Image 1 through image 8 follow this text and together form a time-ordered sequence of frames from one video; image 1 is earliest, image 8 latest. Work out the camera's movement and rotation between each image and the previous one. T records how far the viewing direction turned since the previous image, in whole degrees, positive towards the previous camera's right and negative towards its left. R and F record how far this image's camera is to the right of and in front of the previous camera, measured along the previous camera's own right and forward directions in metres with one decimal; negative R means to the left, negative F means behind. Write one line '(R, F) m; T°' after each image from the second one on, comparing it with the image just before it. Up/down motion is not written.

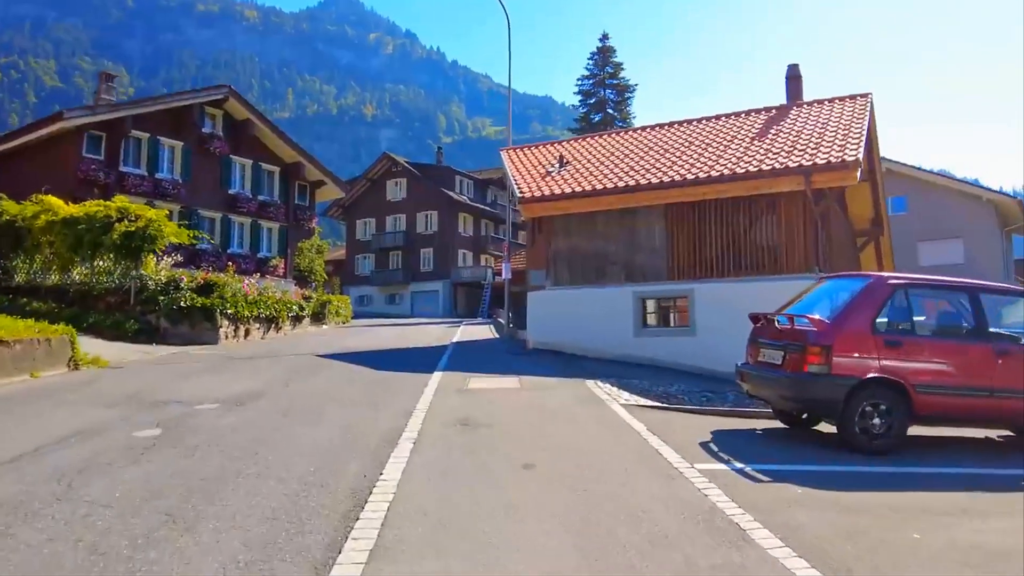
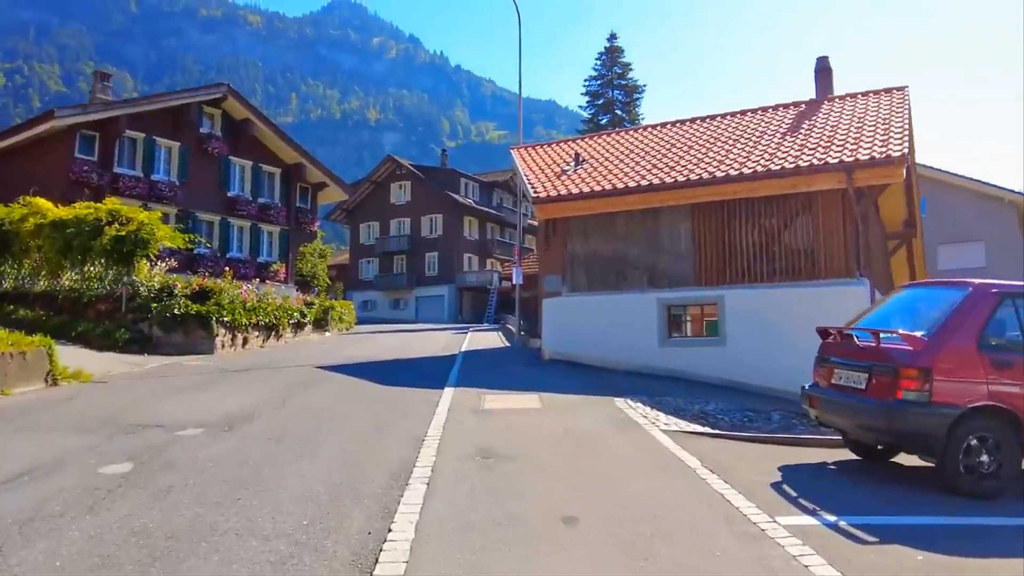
(-0.2, +1.2) m; 0°
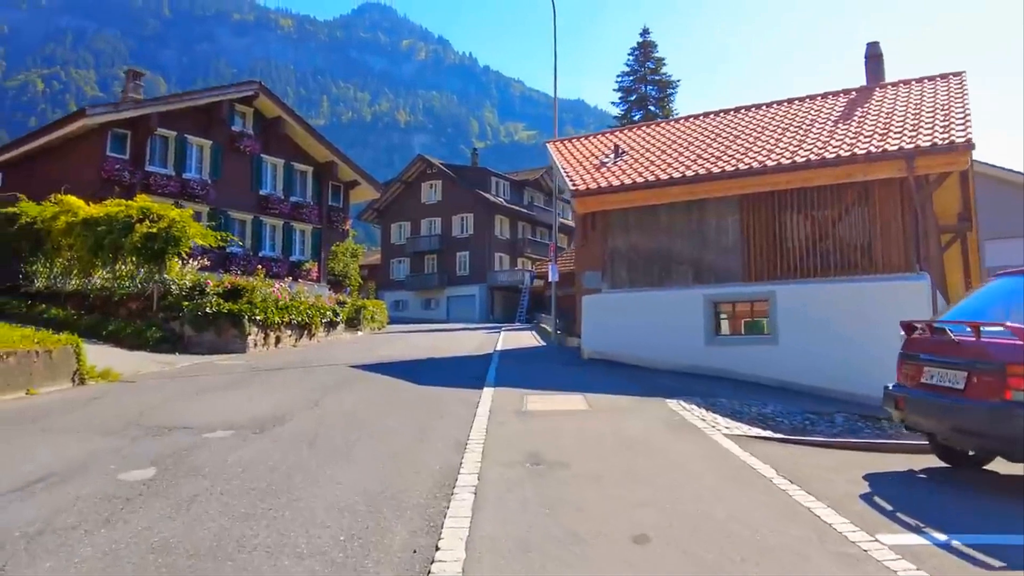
(-0.2, +0.6) m; -2°
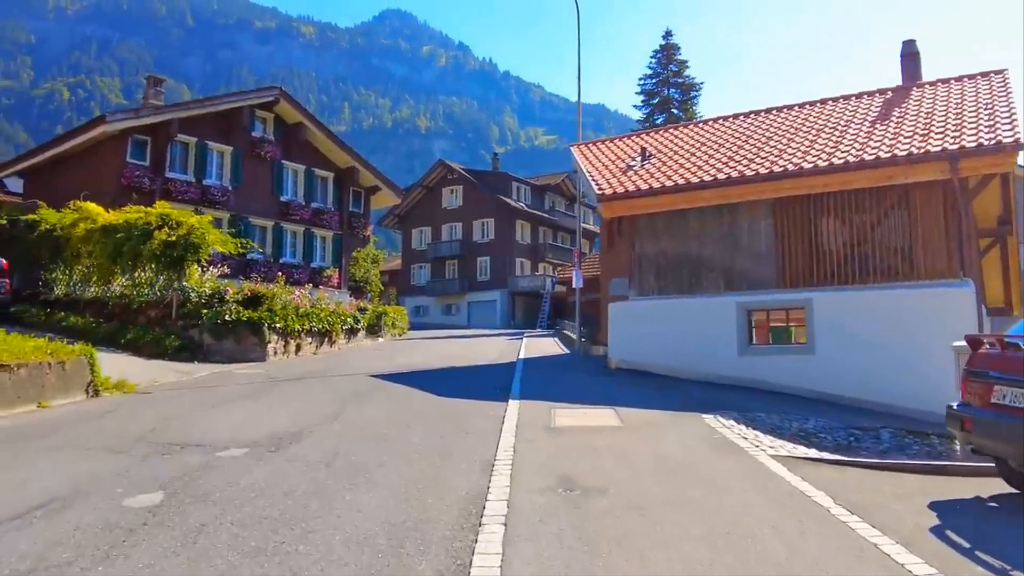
(-0.1, +0.4) m; -1°
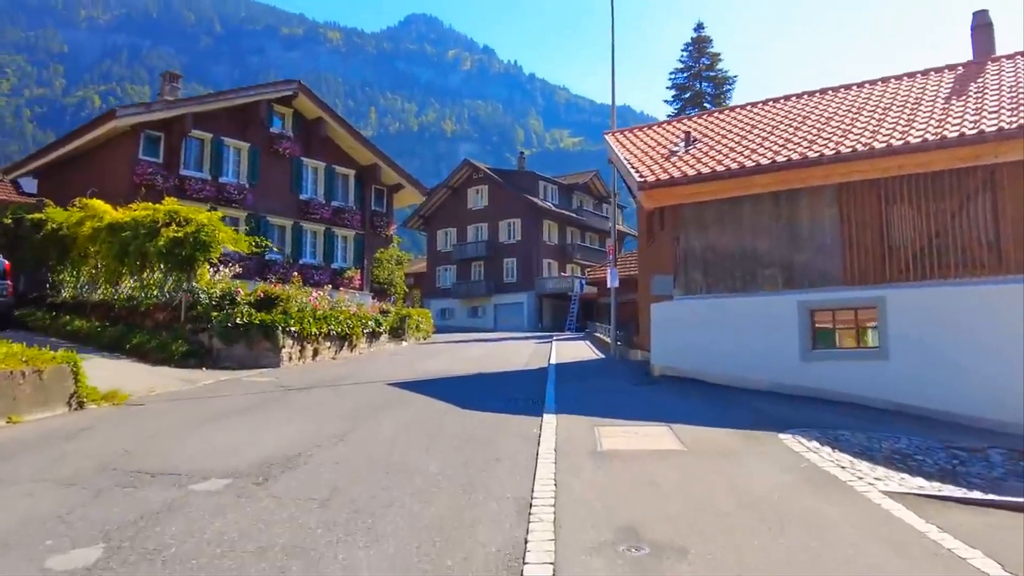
(-0.1, +1.4) m; -2°
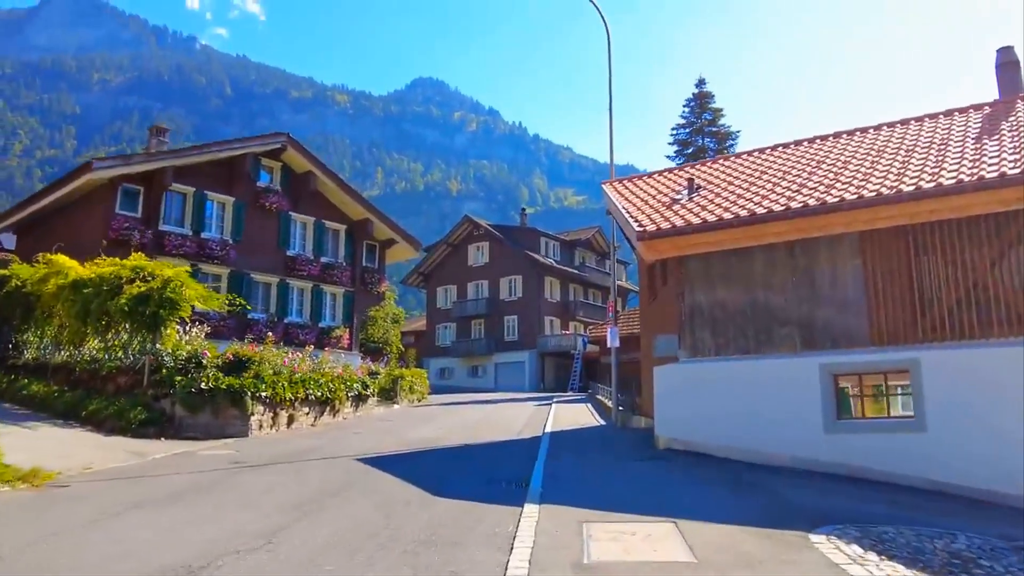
(+0.3, +1.4) m; 0°
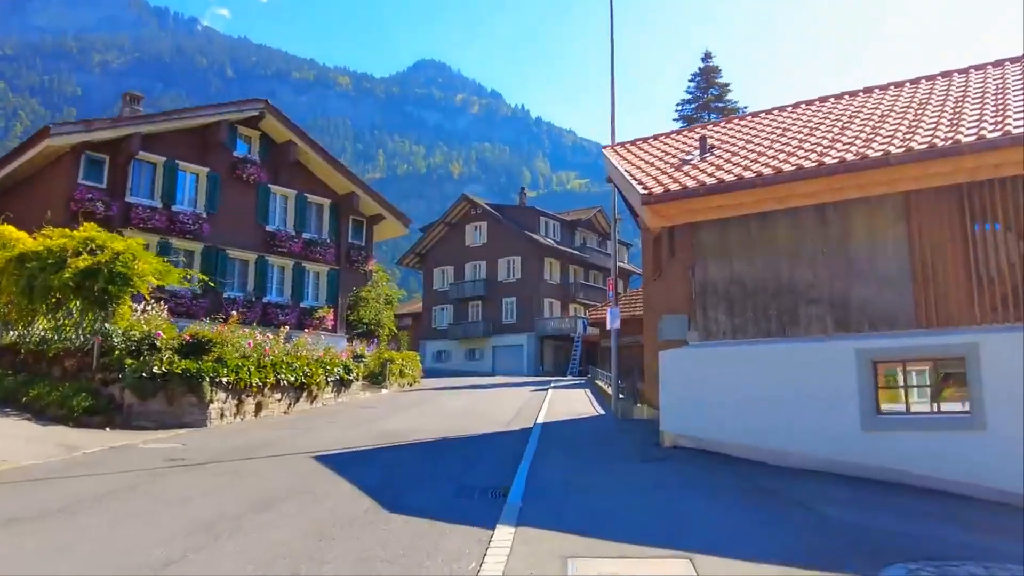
(+0.2, +1.7) m; 0°
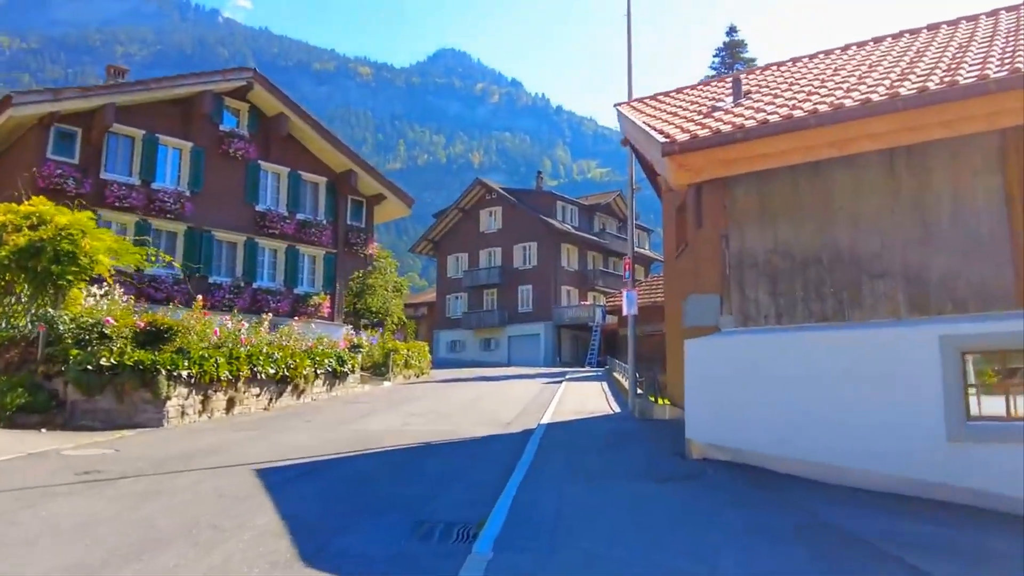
(+0.3, +2.0) m; -2°
